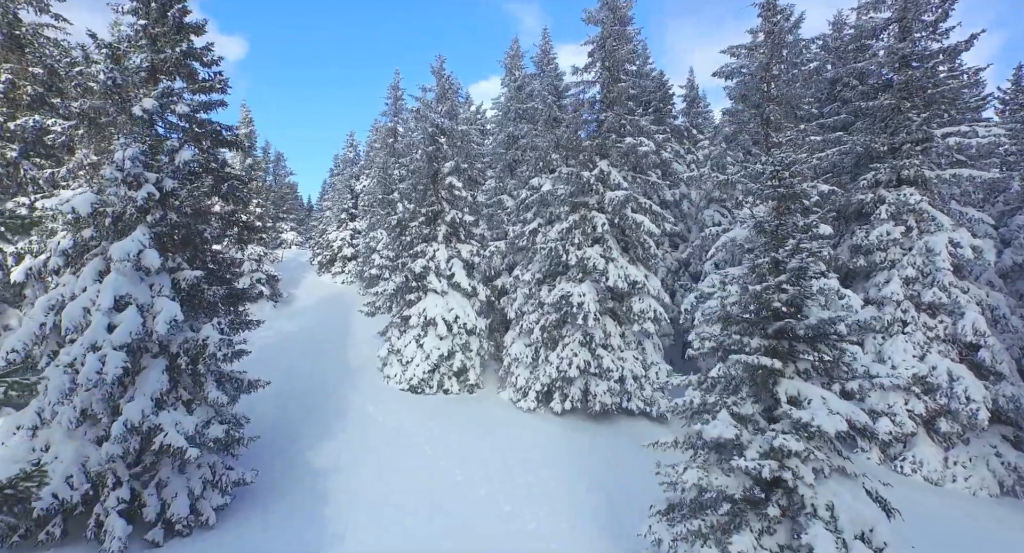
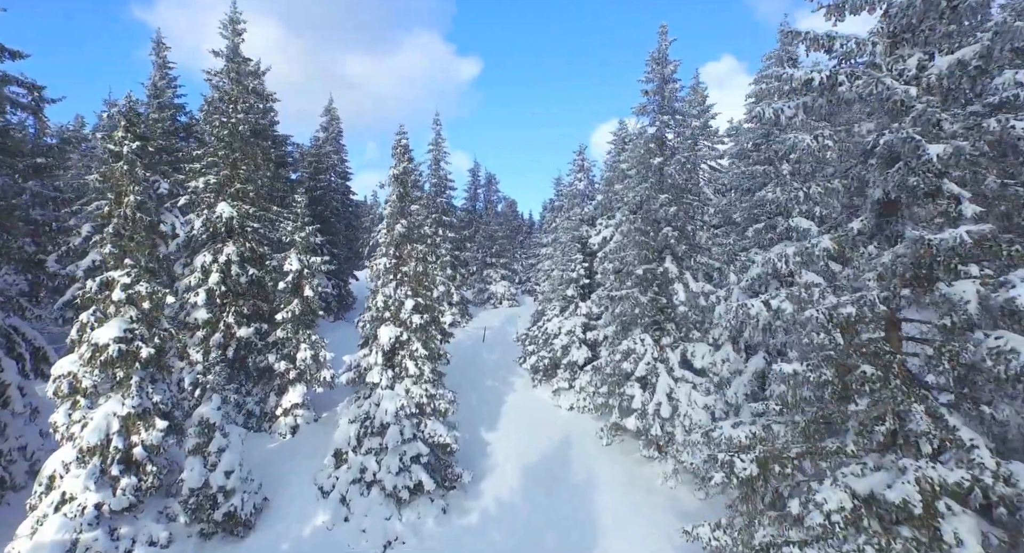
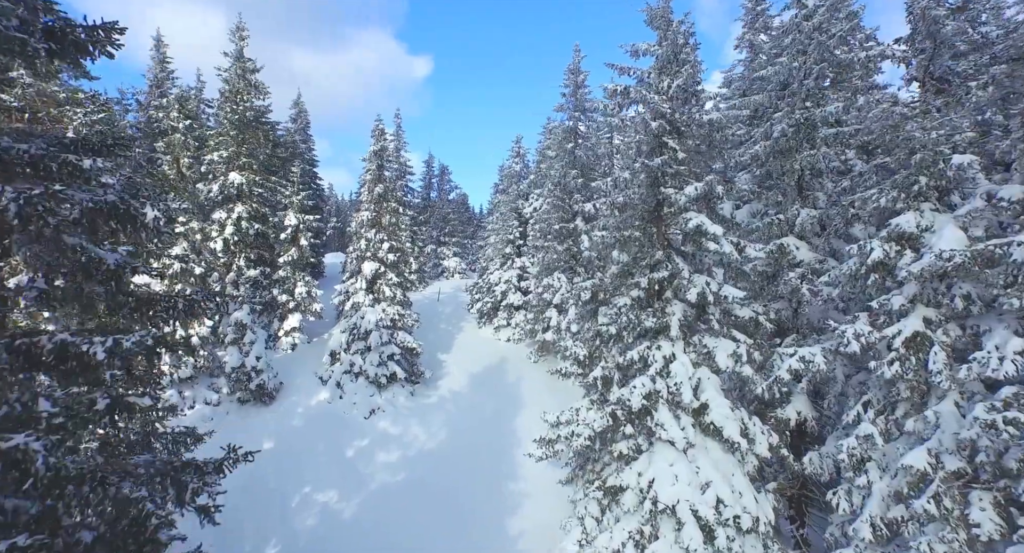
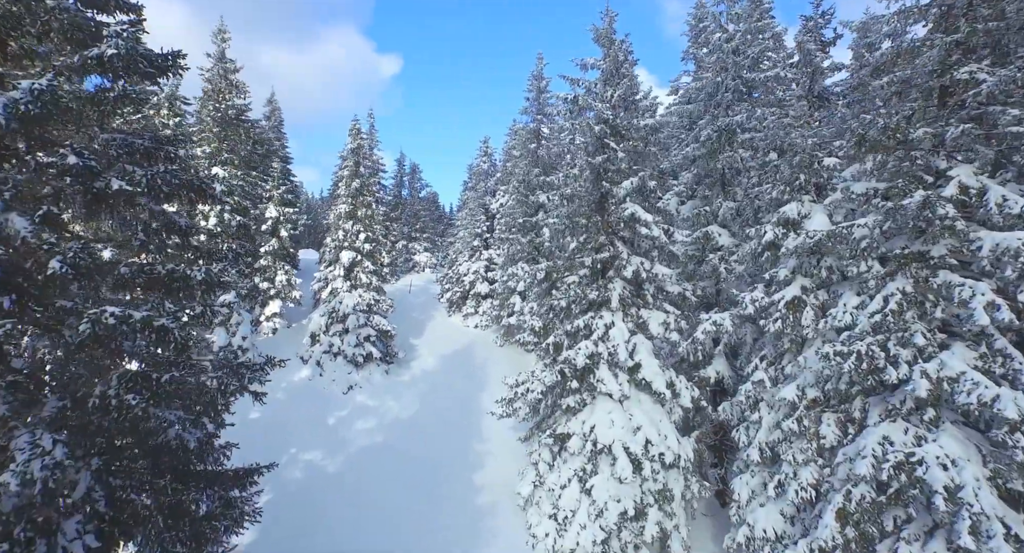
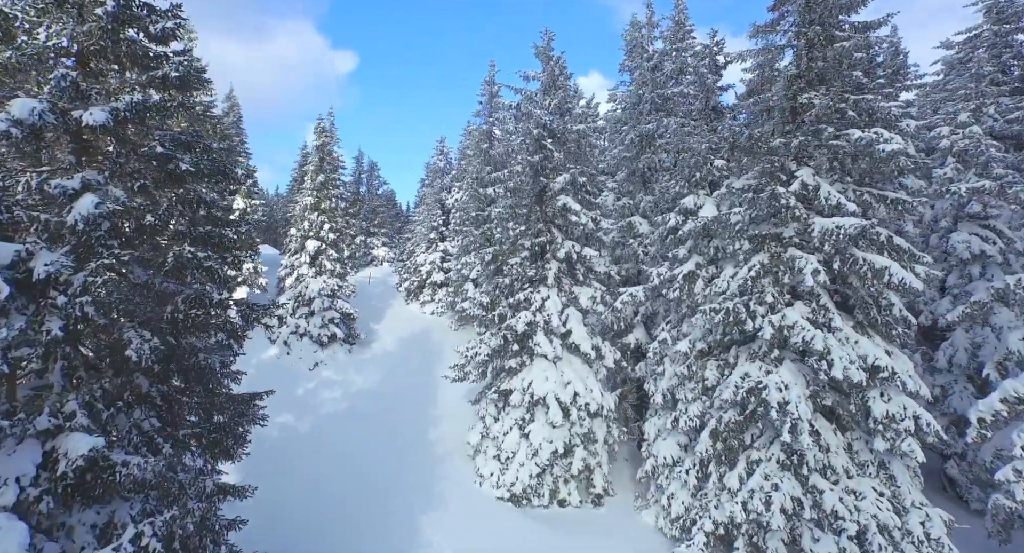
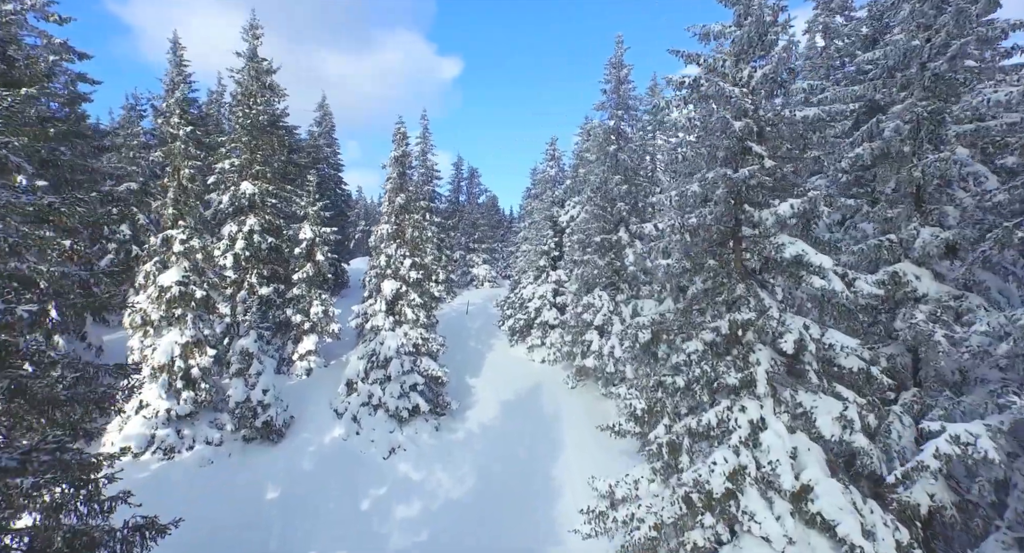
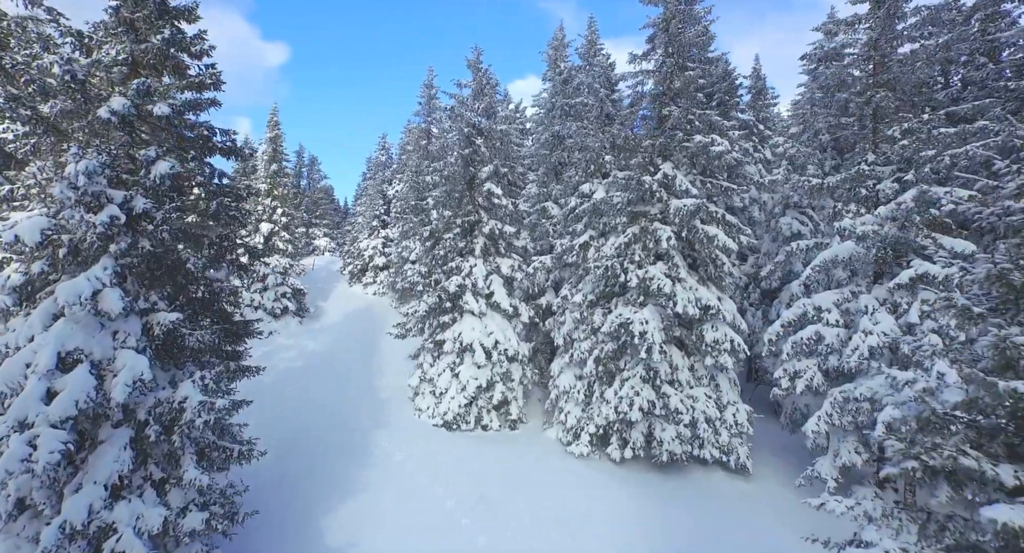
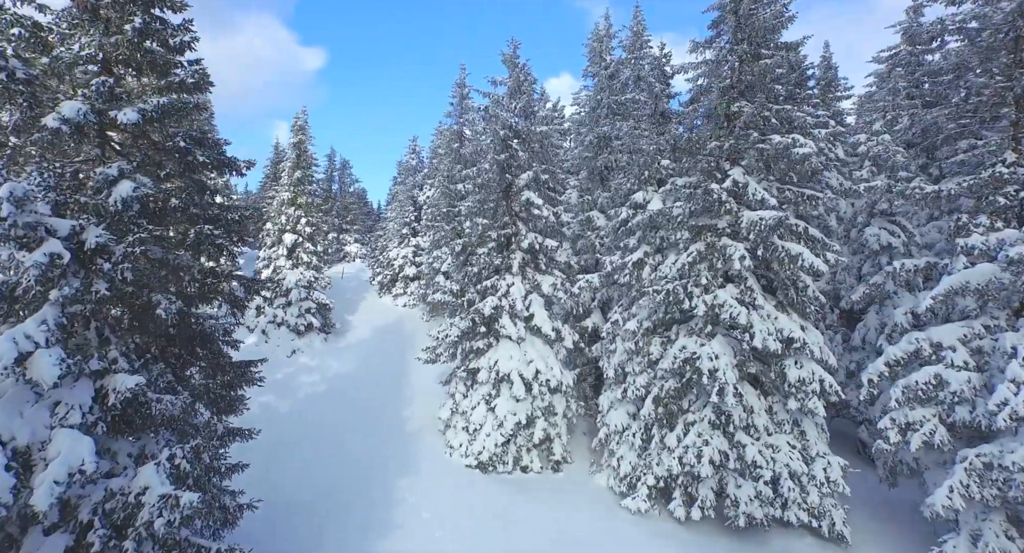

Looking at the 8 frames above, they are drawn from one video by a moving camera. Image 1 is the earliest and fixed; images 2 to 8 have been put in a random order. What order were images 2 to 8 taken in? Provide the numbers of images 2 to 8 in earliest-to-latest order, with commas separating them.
7, 8, 5, 4, 3, 6, 2
